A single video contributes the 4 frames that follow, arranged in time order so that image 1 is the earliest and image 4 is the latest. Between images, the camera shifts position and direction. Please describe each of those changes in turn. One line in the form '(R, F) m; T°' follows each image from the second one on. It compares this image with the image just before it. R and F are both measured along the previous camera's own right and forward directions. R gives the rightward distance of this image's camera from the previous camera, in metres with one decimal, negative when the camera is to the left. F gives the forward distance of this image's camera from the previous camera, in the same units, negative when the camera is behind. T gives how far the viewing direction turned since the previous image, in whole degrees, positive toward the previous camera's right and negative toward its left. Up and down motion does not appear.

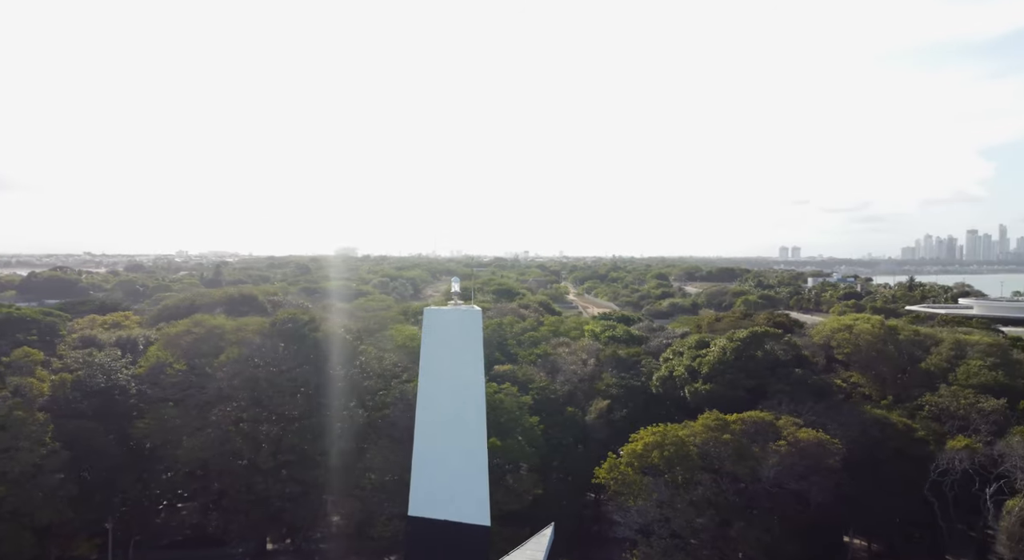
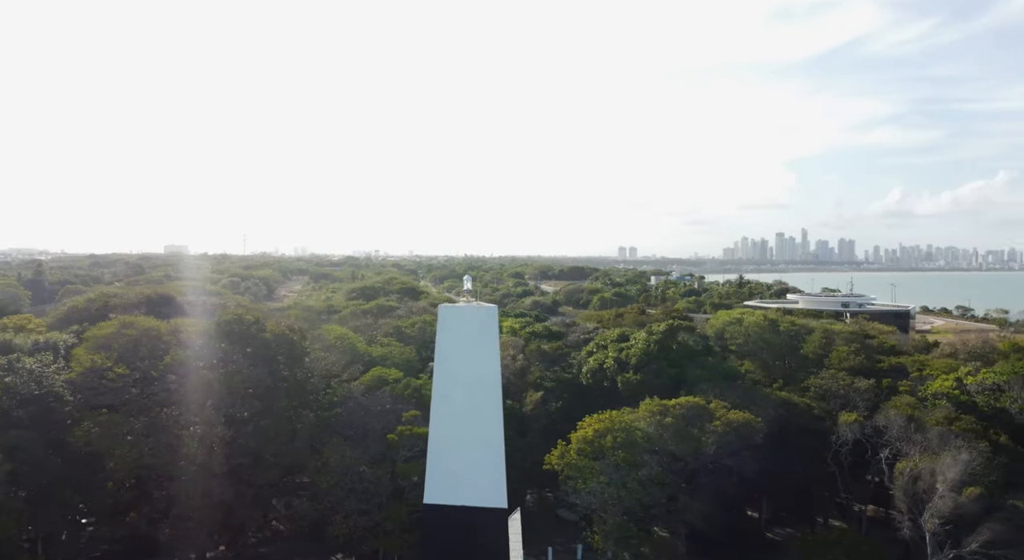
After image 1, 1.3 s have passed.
(-2.2, -0.4) m; +11°
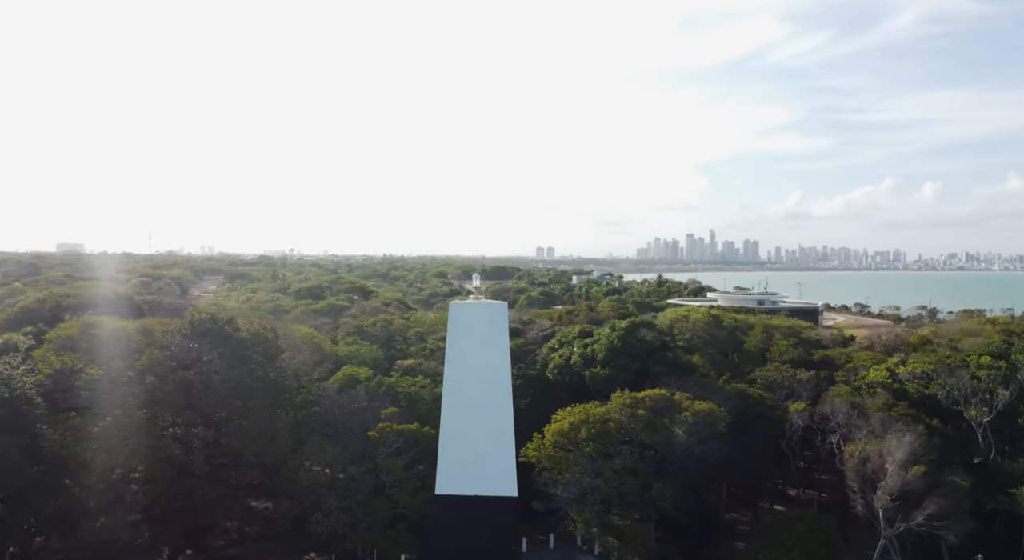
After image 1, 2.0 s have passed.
(-1.2, -0.3) m; +6°
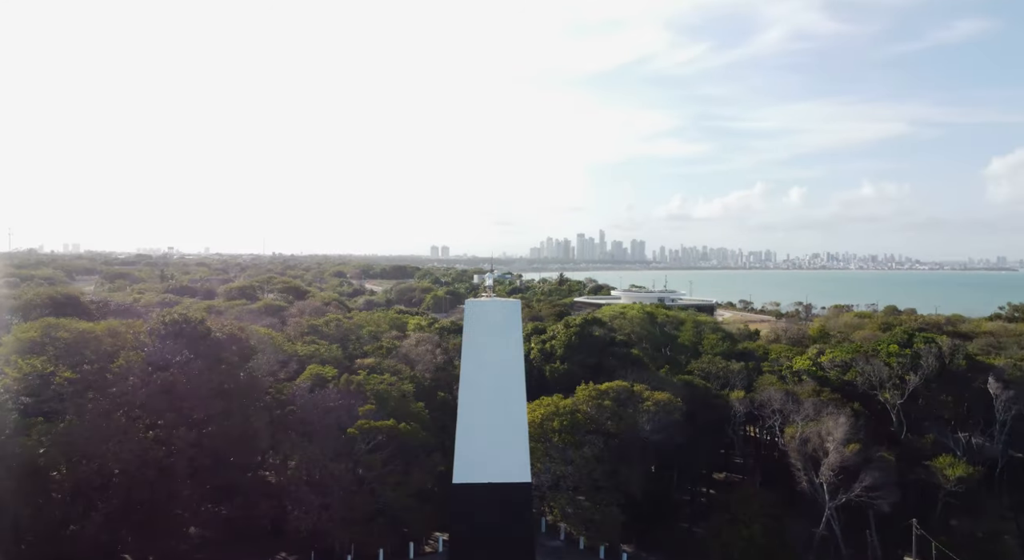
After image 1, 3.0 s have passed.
(-1.7, -0.5) m; +7°
